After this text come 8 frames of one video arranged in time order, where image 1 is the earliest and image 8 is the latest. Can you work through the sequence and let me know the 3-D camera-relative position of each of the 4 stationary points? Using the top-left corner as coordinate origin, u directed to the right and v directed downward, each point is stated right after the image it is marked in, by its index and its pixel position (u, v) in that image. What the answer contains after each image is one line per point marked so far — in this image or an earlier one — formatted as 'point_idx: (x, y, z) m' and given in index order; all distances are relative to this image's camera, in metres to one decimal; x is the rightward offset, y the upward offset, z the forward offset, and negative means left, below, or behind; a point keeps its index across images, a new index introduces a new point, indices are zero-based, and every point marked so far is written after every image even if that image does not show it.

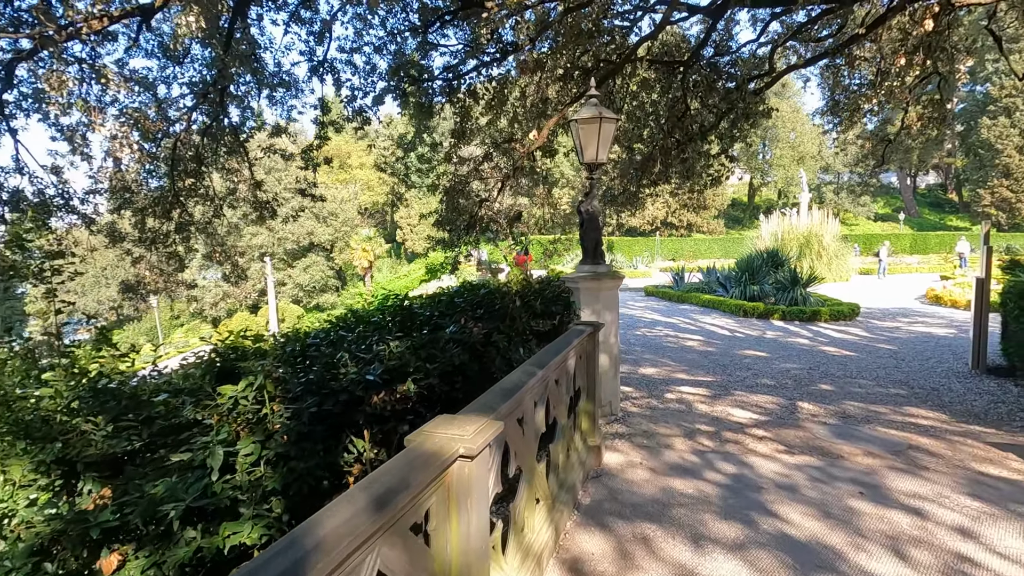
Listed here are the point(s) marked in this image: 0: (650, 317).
0: (+2.8, -0.6, +10.7) m
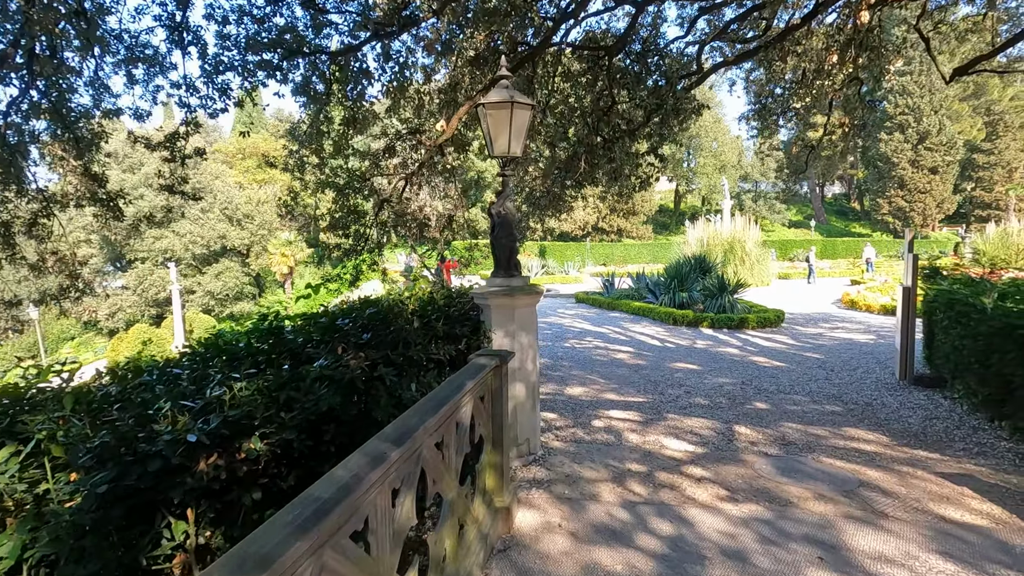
0: (+1.3, -0.7, +10.3) m
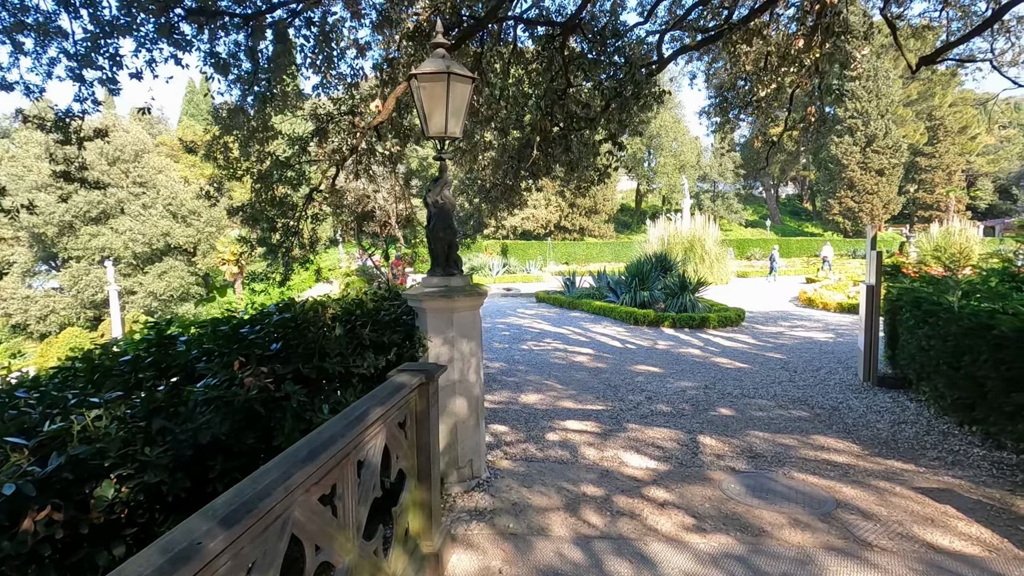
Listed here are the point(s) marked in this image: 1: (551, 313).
0: (+0.5, -0.7, +9.9) m
1: (+0.8, -0.6, +11.7) m
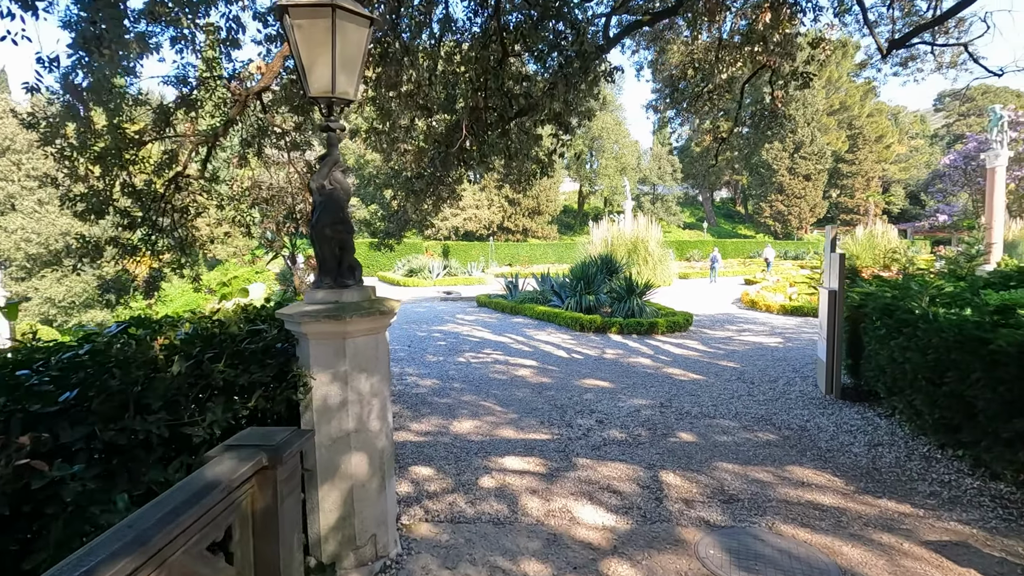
0: (-0.6, -0.8, +9.1) m
1: (-0.4, -0.7, +11.0) m
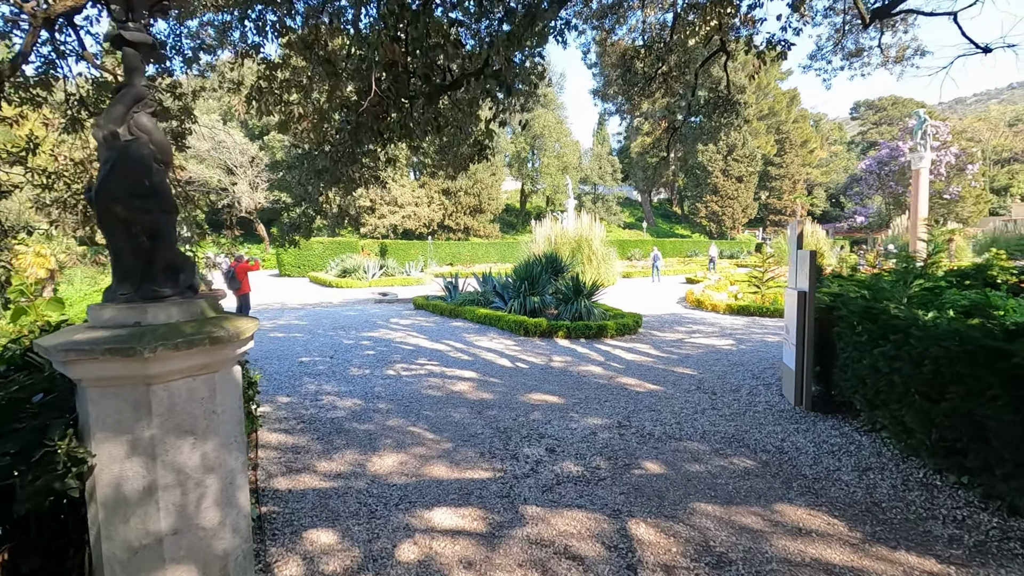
0: (-1.5, -0.8, +8.2) m
1: (-1.6, -0.7, +10.1) m
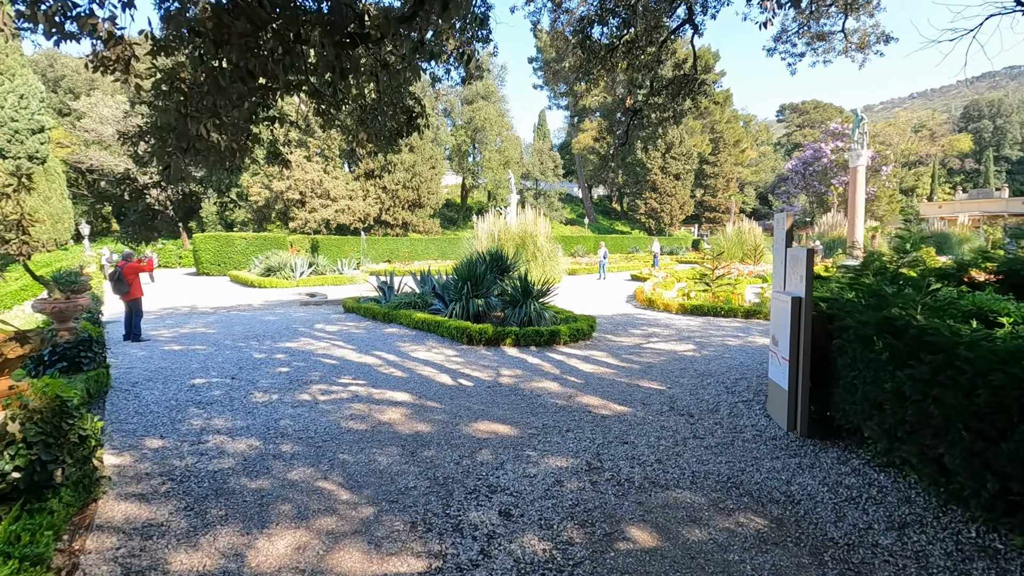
0: (-2.3, -0.9, +7.1) m
1: (-2.6, -0.7, +8.9) m
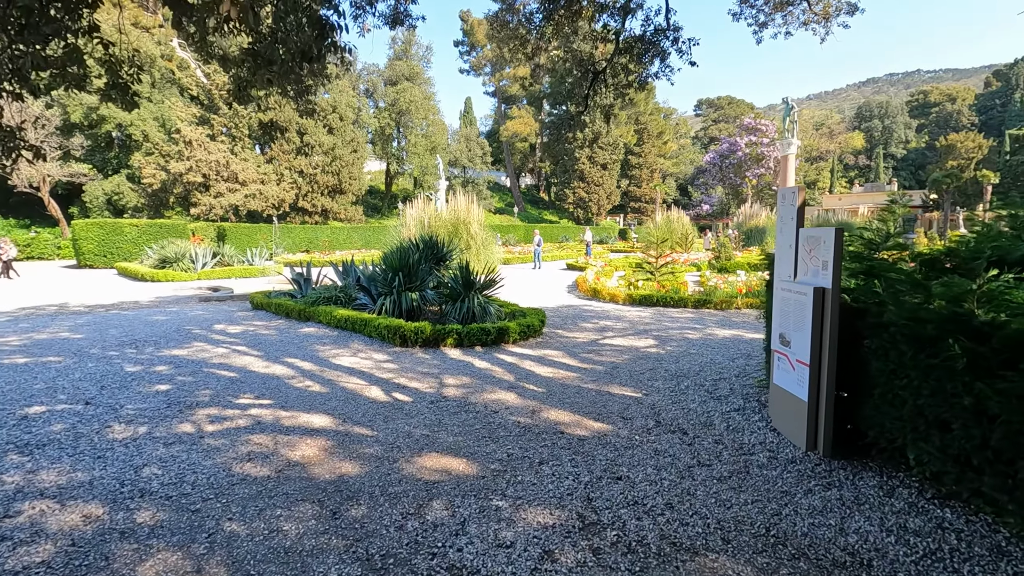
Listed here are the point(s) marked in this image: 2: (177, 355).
0: (-2.9, -0.8, +5.8) m
1: (-3.4, -0.6, +7.5) m
2: (-3.9, -0.8, +6.2) m
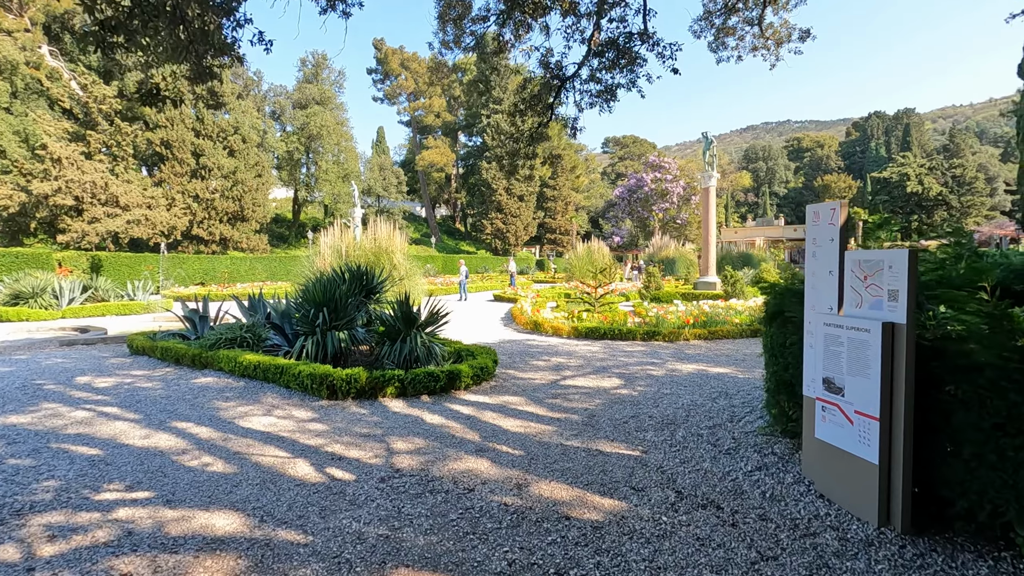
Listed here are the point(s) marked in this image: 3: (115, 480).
0: (-3.3, -1.2, +4.3) m
1: (-4.1, -1.1, +6.0) m
2: (-4.3, -1.2, +4.6) m
3: (-2.5, -1.2, +3.4) m
